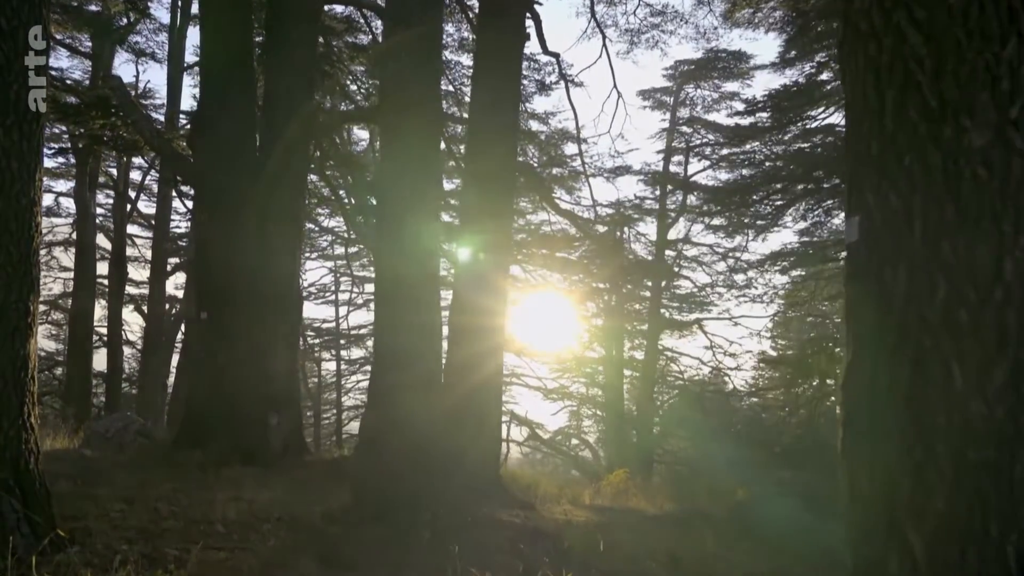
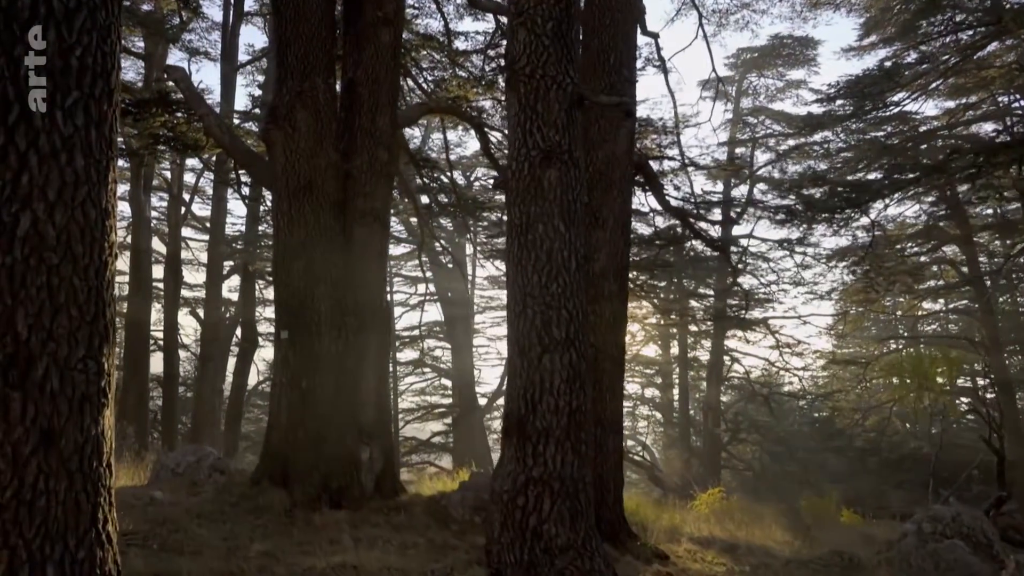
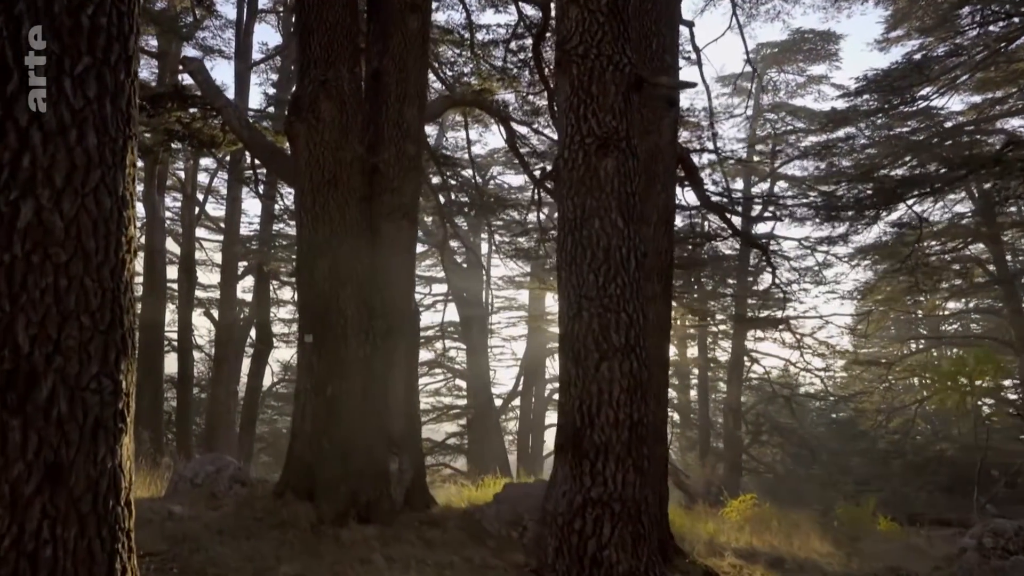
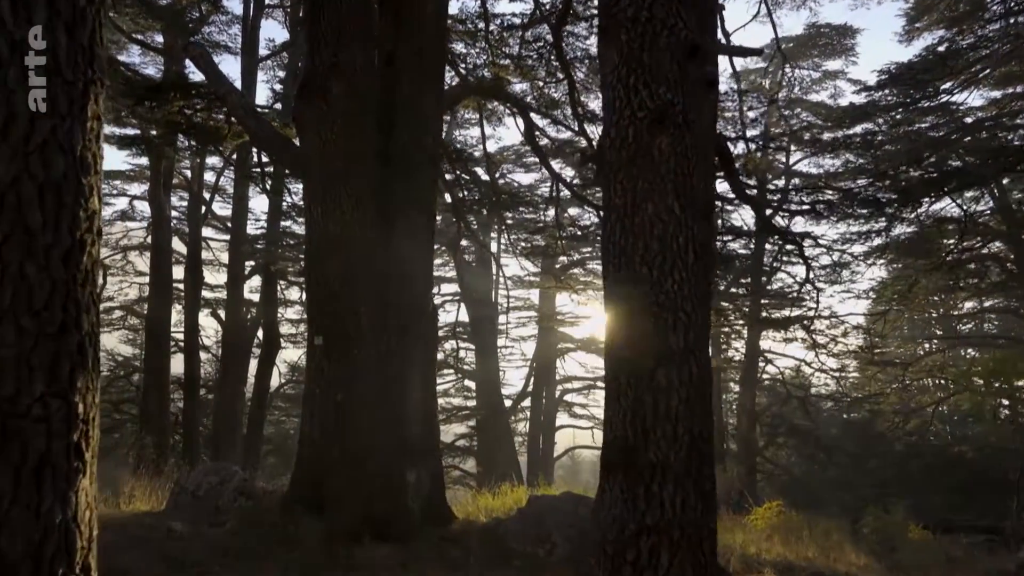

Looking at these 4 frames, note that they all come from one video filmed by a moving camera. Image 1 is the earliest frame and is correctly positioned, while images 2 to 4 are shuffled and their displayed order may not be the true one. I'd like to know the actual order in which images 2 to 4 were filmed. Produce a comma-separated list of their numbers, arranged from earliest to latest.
2, 3, 4
